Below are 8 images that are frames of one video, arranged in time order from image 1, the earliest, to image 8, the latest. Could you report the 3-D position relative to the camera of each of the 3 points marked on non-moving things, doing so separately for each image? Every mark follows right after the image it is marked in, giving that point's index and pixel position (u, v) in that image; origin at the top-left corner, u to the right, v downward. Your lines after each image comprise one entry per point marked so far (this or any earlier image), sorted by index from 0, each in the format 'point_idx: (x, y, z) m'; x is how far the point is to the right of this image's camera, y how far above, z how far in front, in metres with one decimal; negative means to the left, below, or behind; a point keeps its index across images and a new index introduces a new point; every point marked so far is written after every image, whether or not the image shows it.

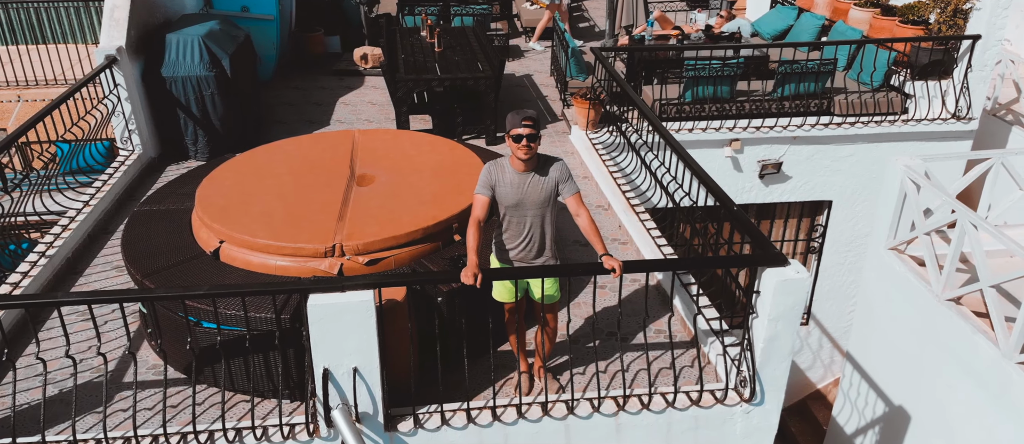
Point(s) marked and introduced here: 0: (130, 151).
0: (-3.8, +0.7, +7.8) m
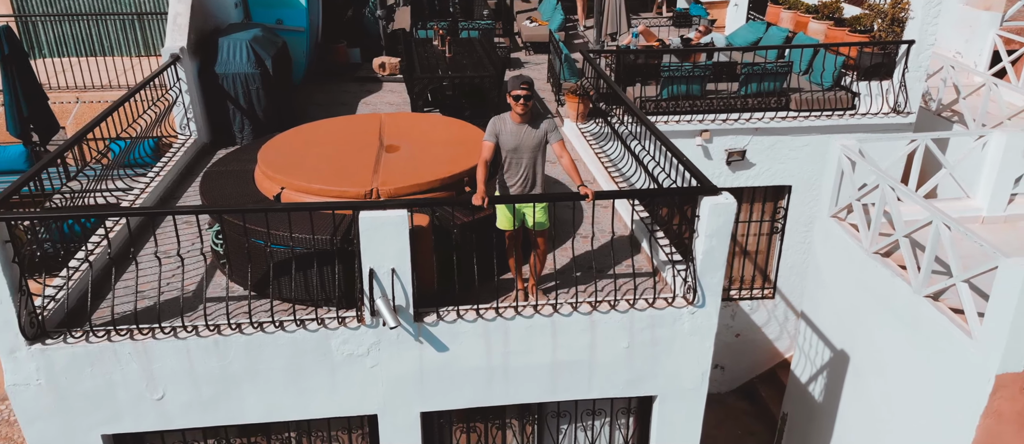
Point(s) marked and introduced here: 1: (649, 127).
0: (-3.8, +1.0, +9.2) m
1: (+1.4, +0.8, +7.4) m
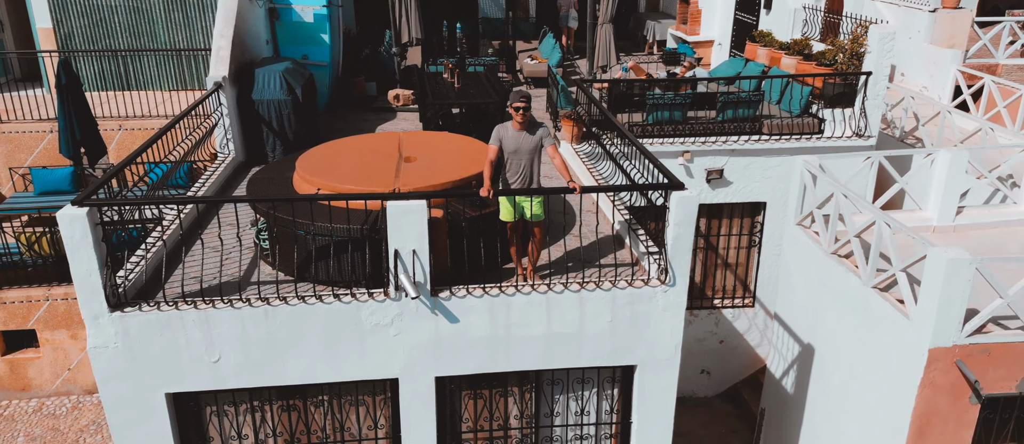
0: (-3.8, +0.9, +10.4) m
1: (+1.4, +0.8, +8.5) m
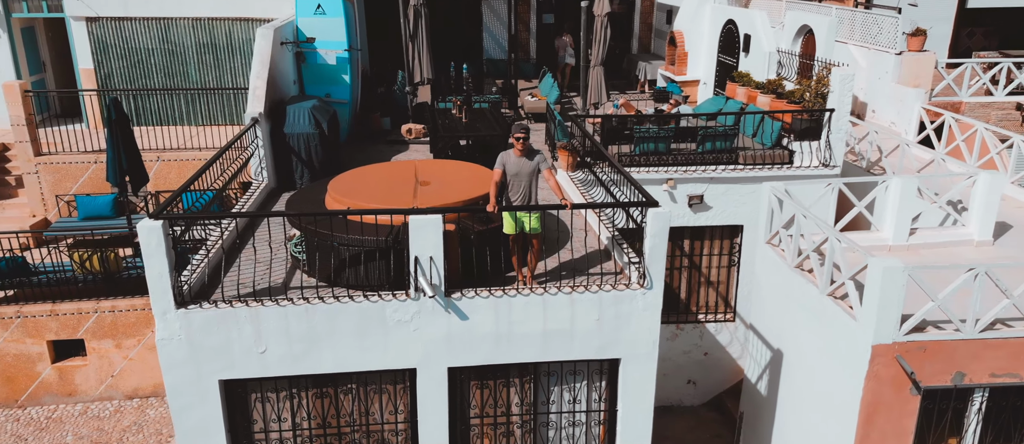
0: (-3.7, +0.6, +11.7) m
1: (+1.4, +0.6, +9.8) m
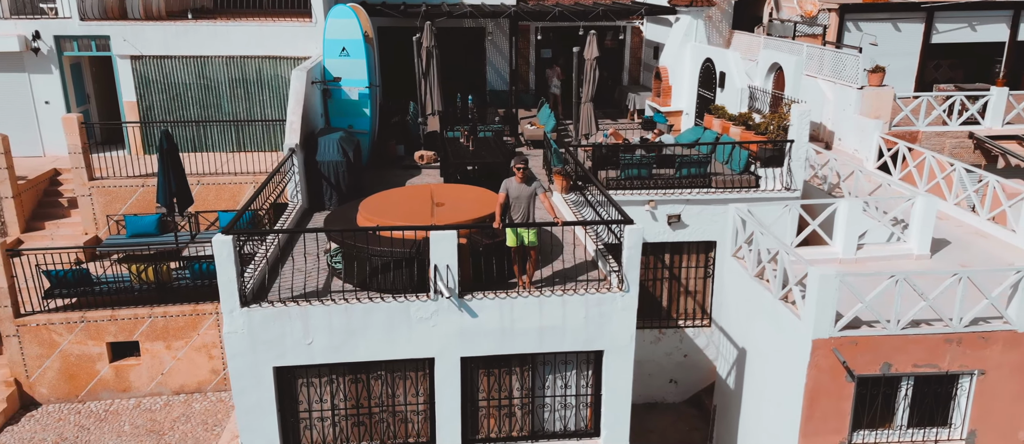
0: (-3.7, +0.3, +13.5) m
1: (+1.4, +0.4, +11.6) m
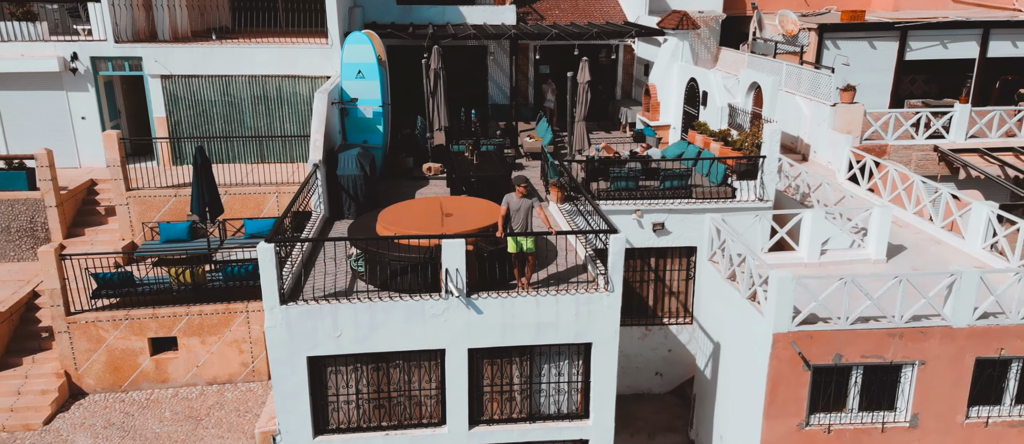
0: (-3.7, +0.2, +15.1) m
1: (+1.5, +0.2, +13.2) m
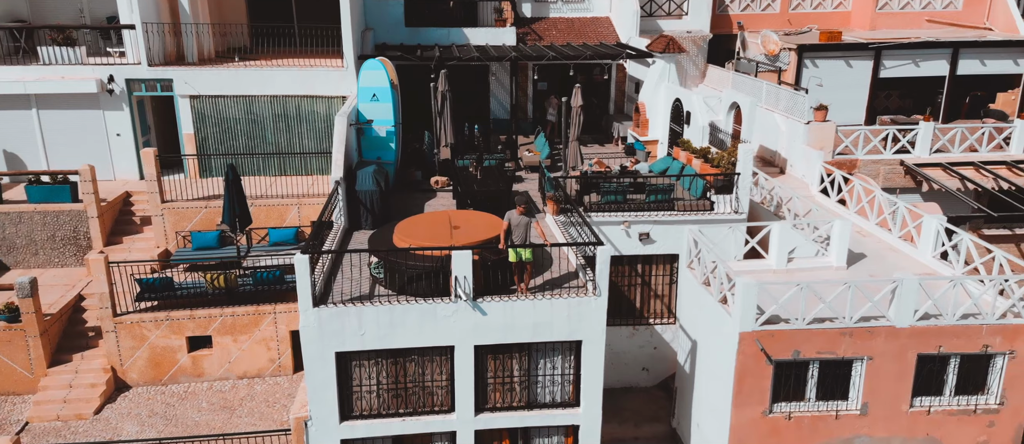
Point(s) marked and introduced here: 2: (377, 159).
0: (-3.7, -0.1, +16.9) m
1: (+1.5, 0.0, +15.0) m
2: (-3.4, +1.6, +19.5) m
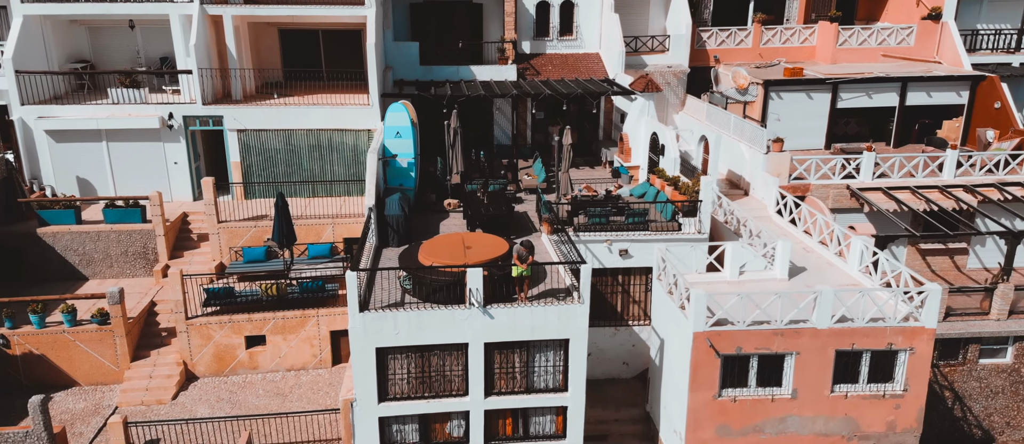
0: (-3.7, -0.6, +20.6) m
1: (+1.5, -0.5, +18.6) m
2: (-3.3, +1.0, +23.2) m
